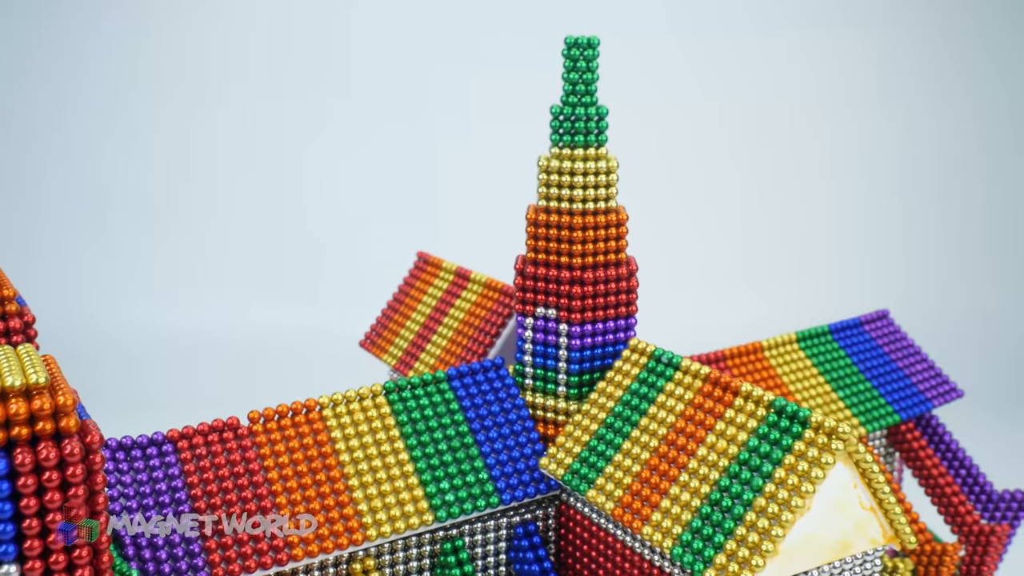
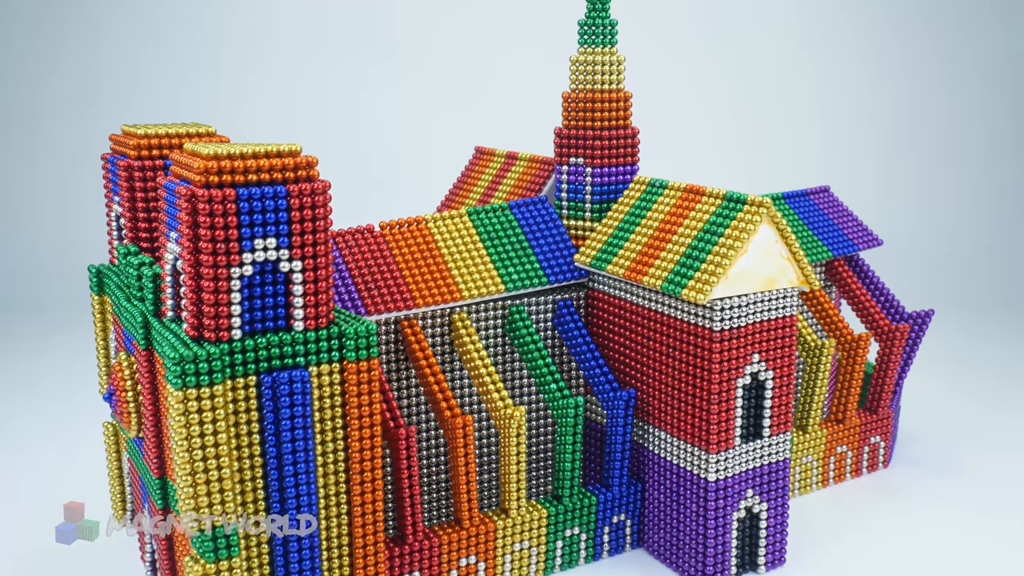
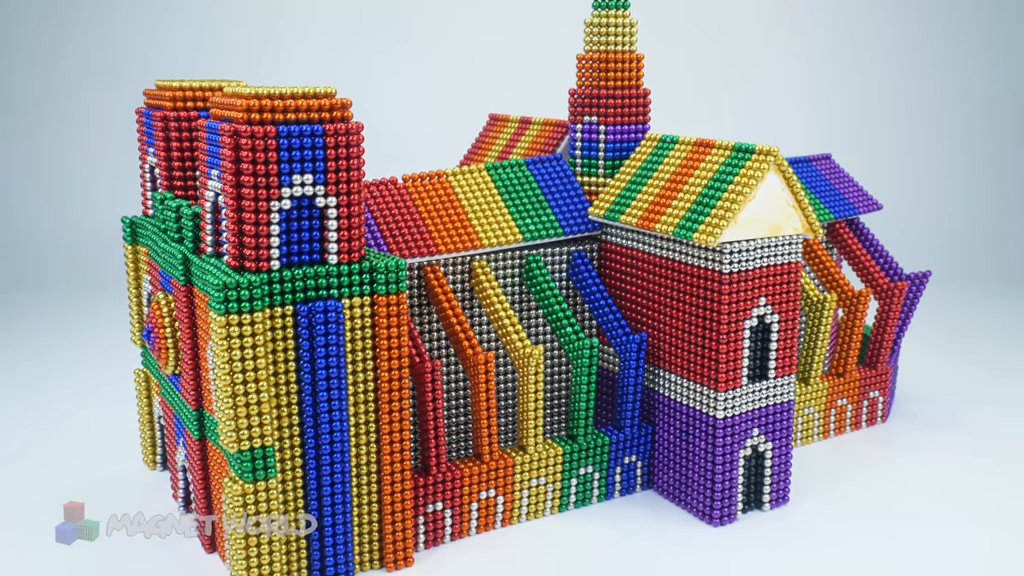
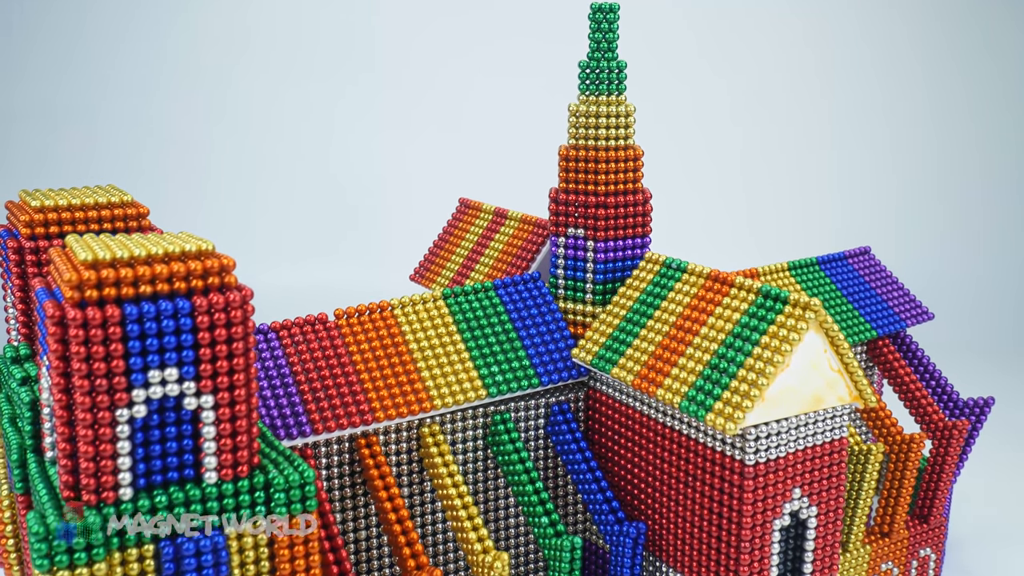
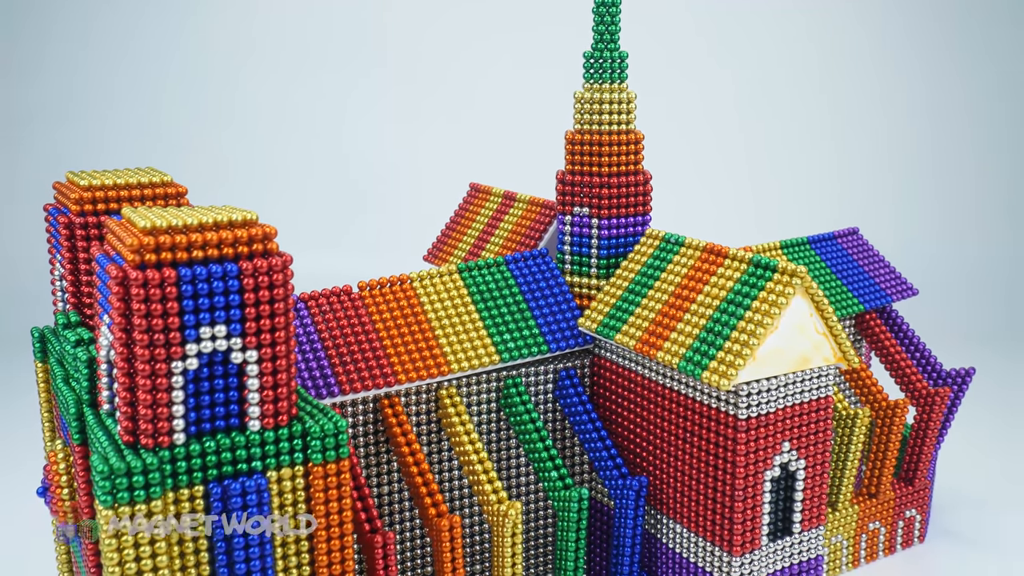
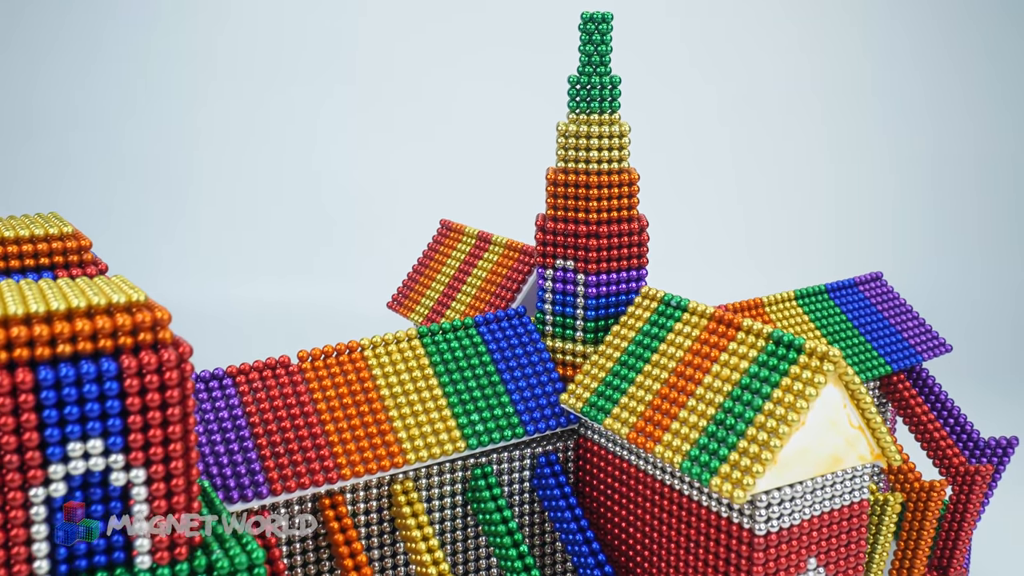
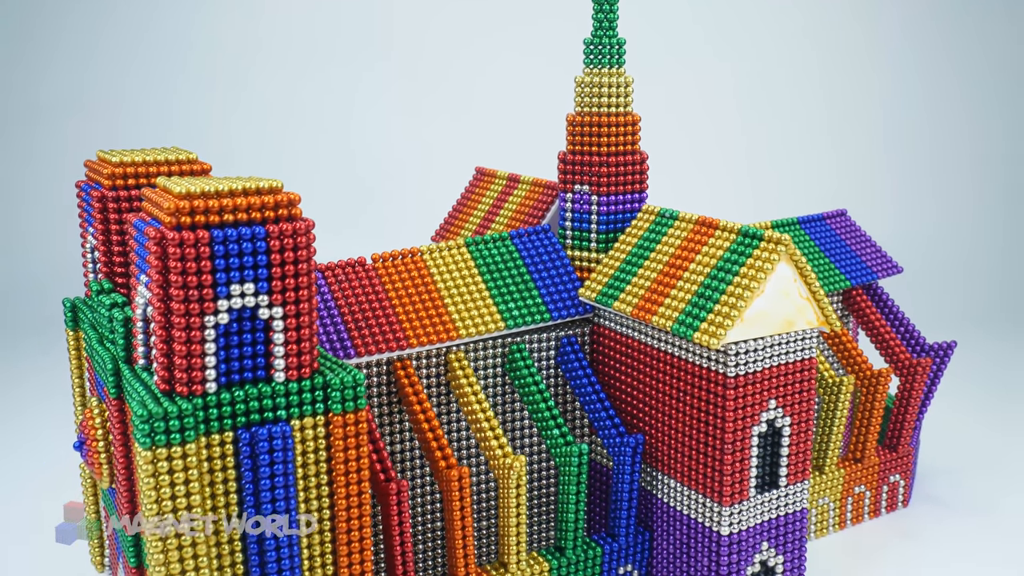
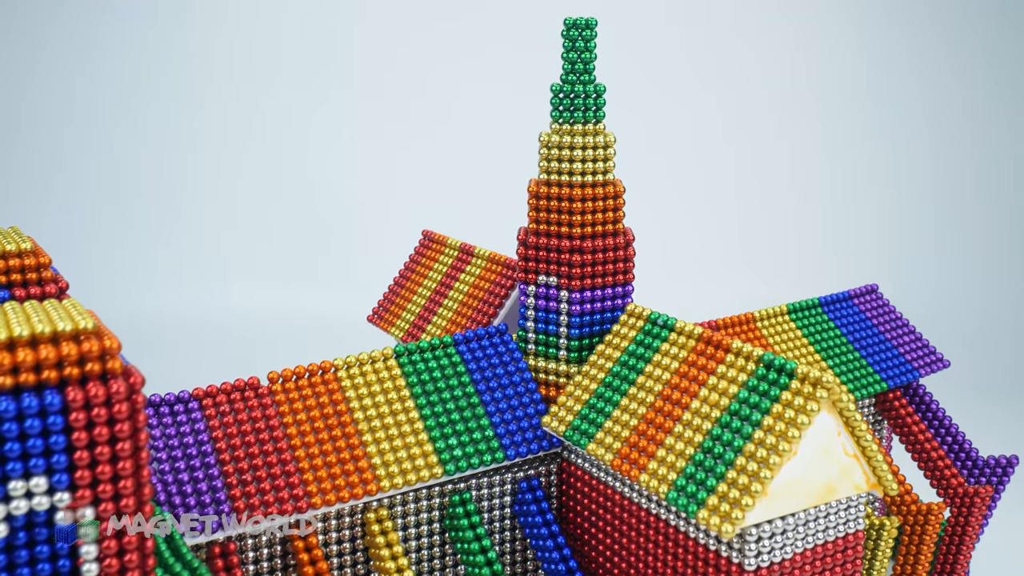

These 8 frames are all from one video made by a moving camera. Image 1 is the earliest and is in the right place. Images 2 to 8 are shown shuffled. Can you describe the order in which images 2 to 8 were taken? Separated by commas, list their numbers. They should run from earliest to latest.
8, 6, 4, 5, 7, 2, 3
